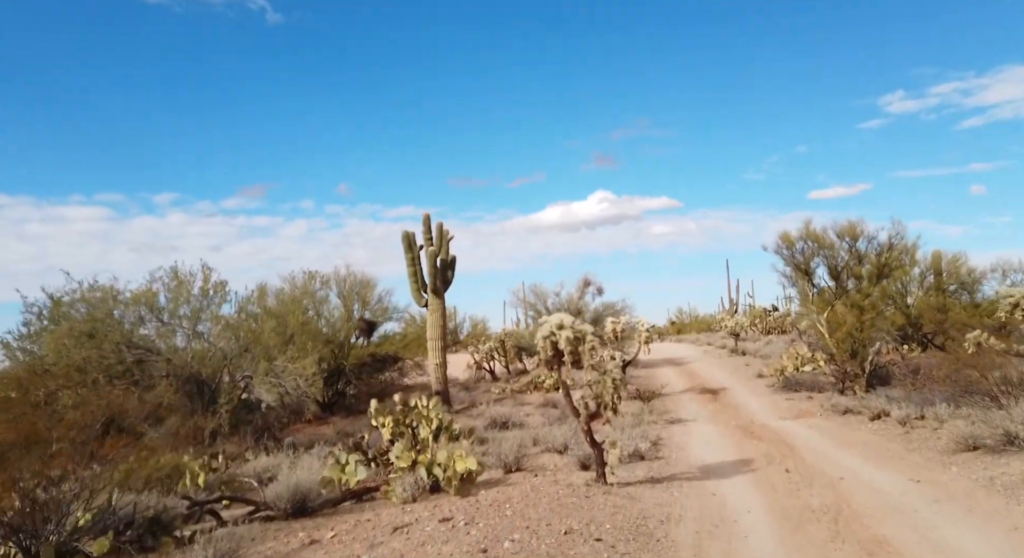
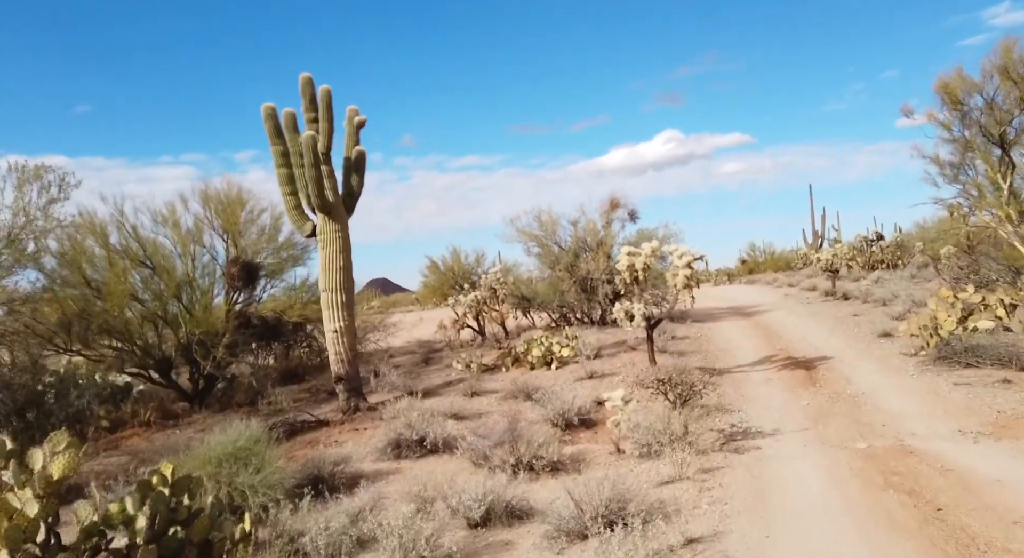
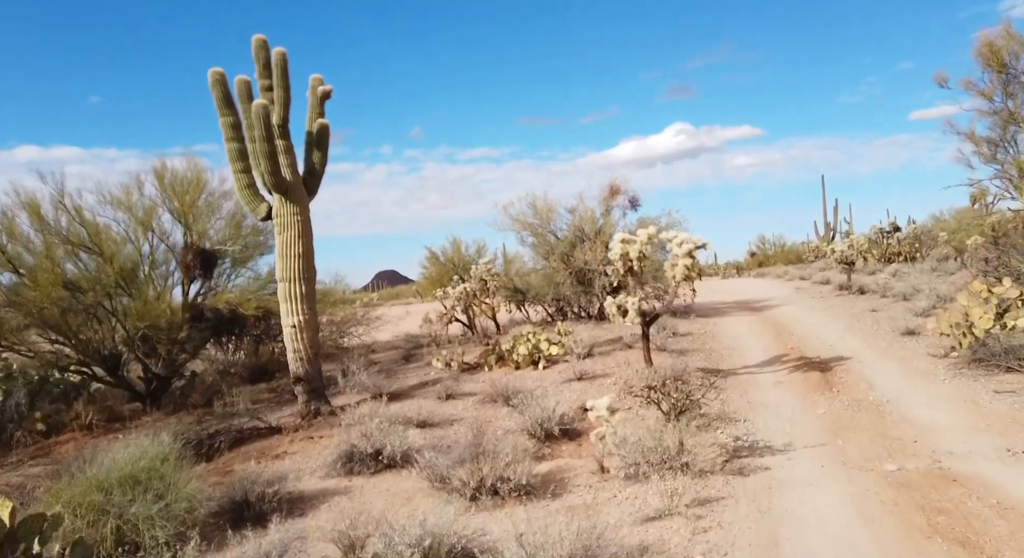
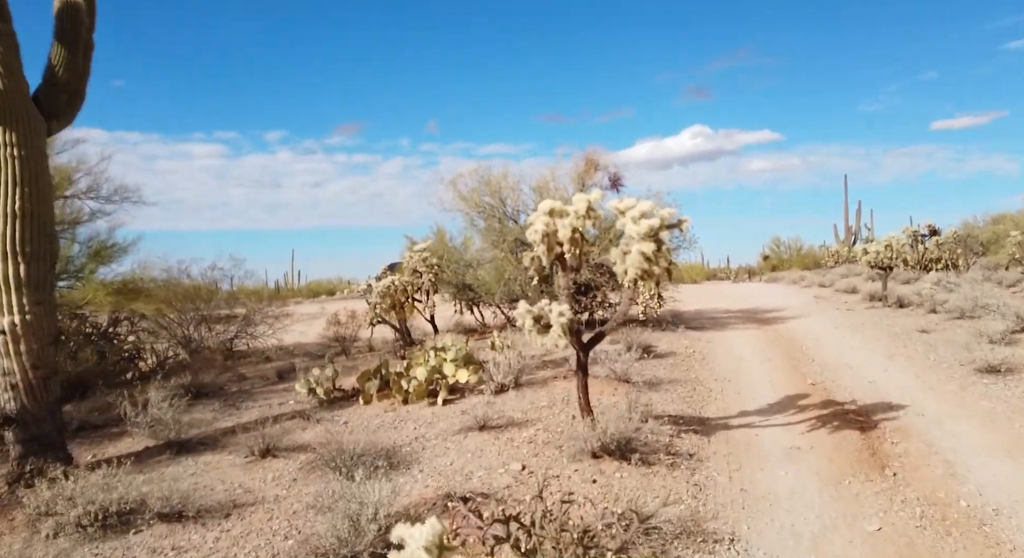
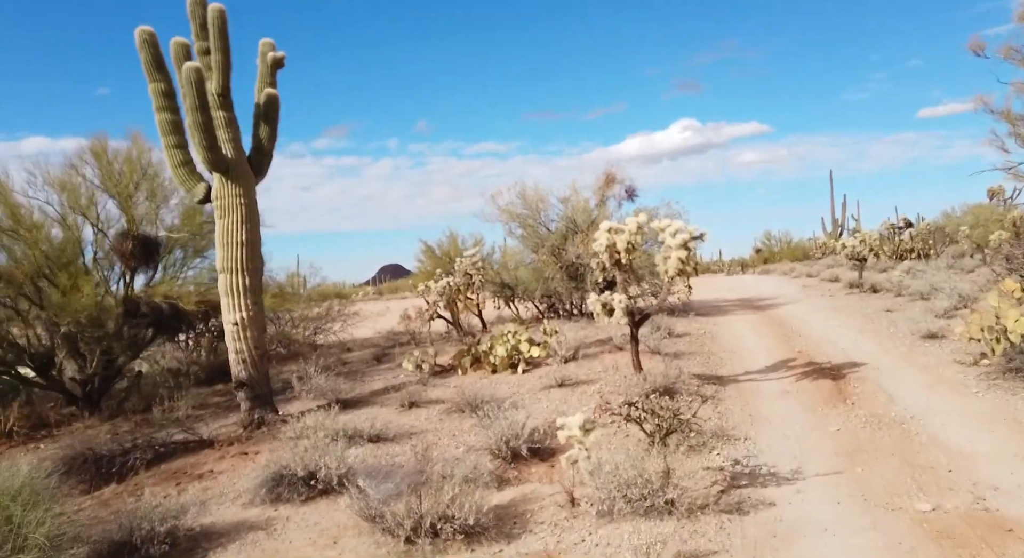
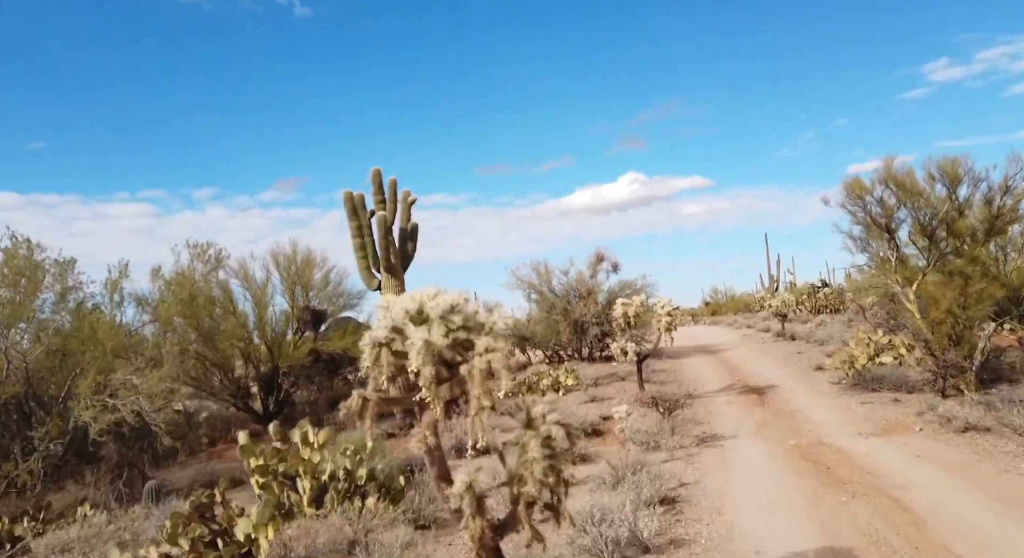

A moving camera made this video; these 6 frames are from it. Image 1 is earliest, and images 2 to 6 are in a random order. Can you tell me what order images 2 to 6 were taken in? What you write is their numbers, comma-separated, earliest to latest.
6, 2, 3, 5, 4
